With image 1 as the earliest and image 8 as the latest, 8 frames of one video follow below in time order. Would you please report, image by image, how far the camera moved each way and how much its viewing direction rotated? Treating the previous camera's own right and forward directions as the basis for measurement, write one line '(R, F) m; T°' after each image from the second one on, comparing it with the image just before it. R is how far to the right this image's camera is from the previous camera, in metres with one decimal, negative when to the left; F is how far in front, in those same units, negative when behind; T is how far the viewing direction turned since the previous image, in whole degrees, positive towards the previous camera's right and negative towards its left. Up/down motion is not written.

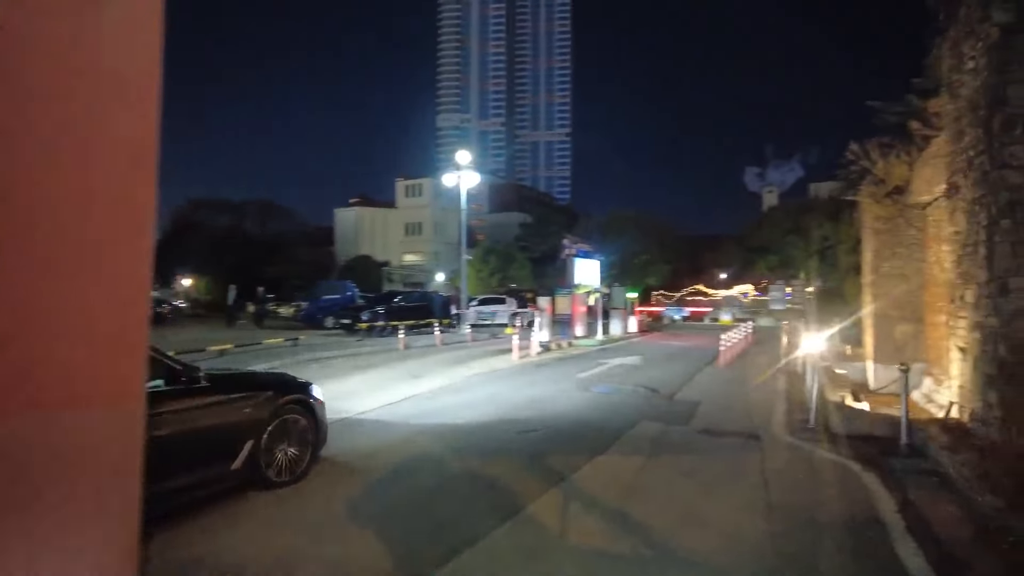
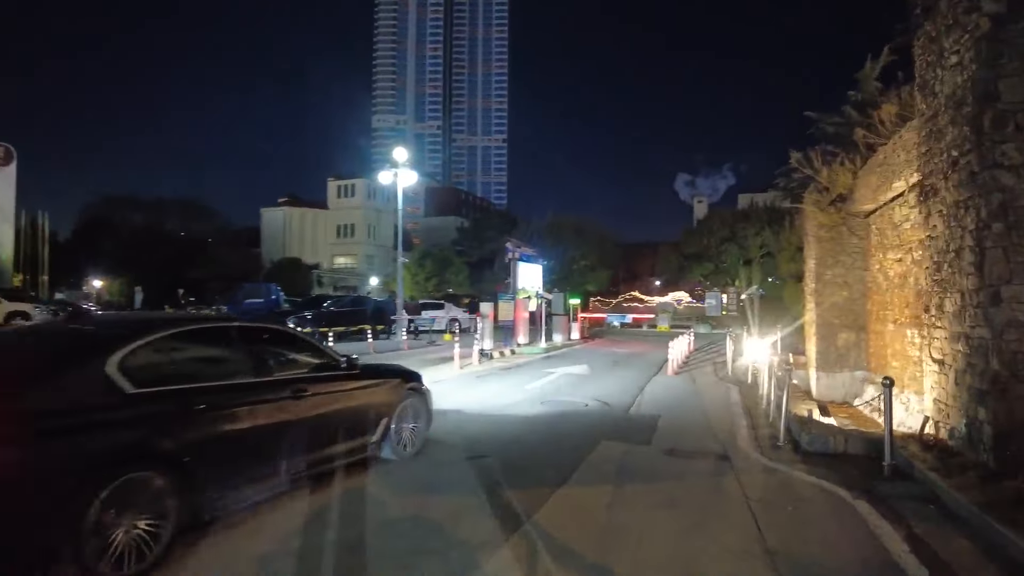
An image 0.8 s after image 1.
(-0.1, +0.9) m; +5°
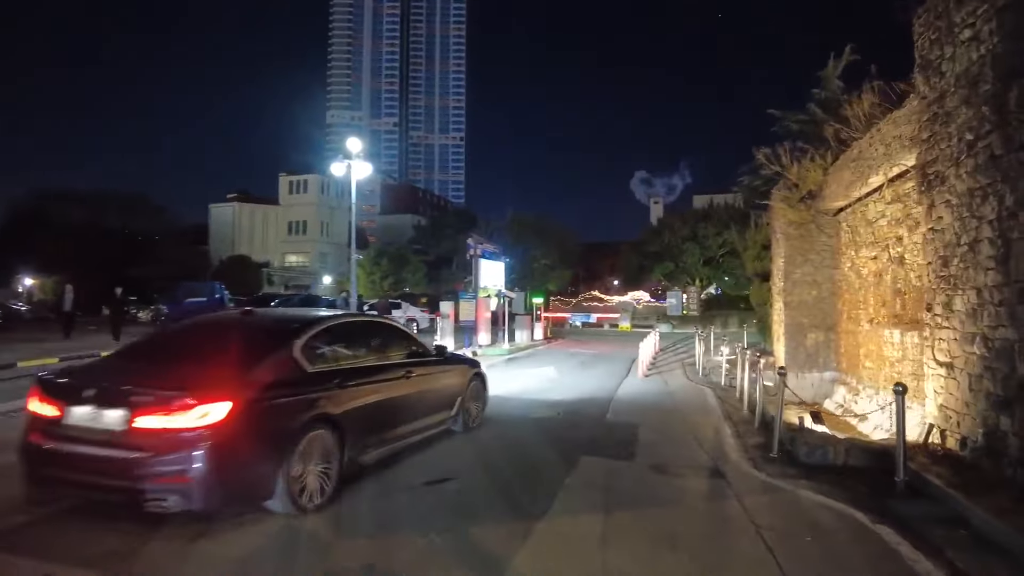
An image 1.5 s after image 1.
(-0.1, +0.9) m; +3°
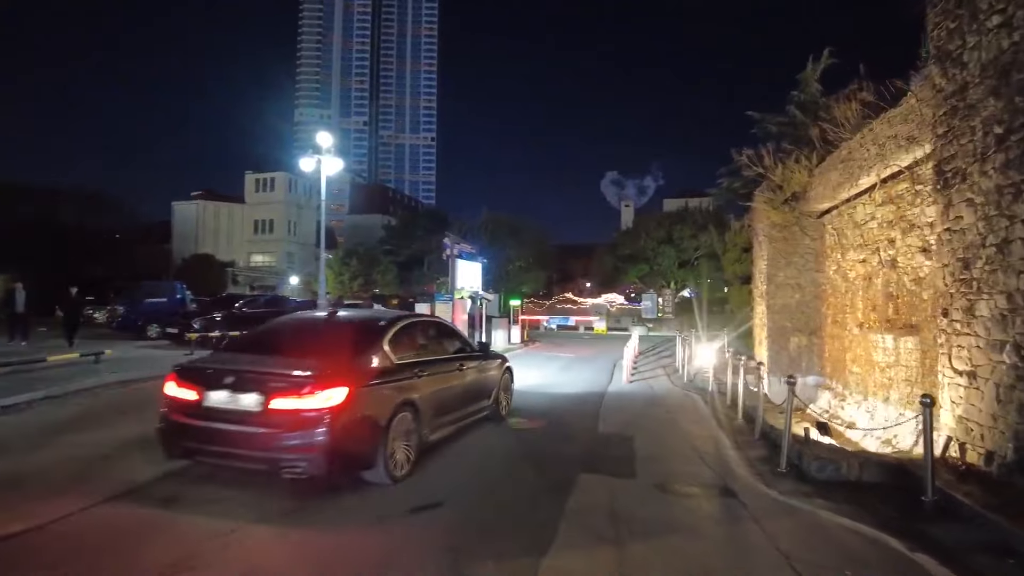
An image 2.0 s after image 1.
(-0.2, +0.6) m; +2°
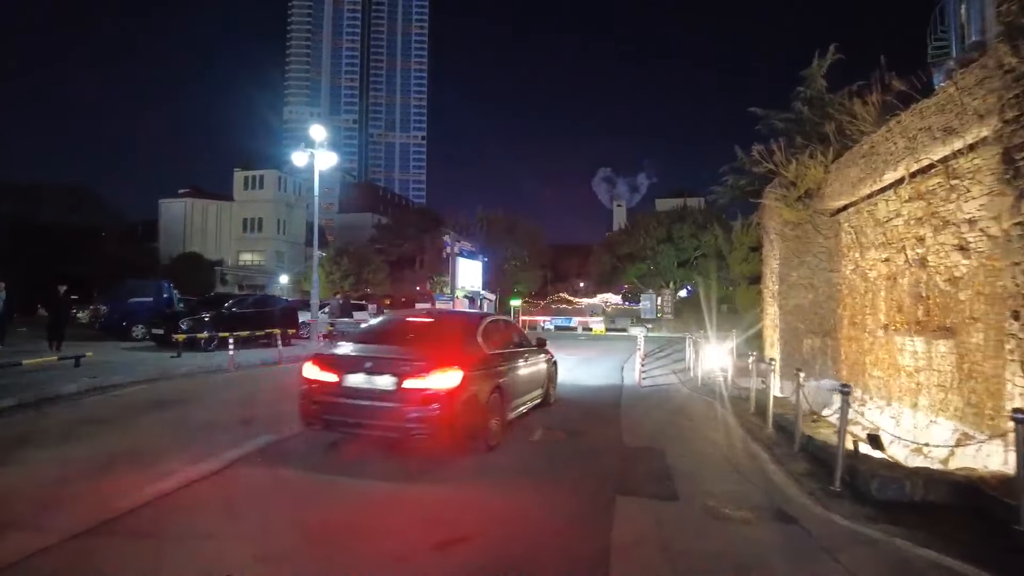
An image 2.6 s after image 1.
(-0.3, +0.8) m; +1°
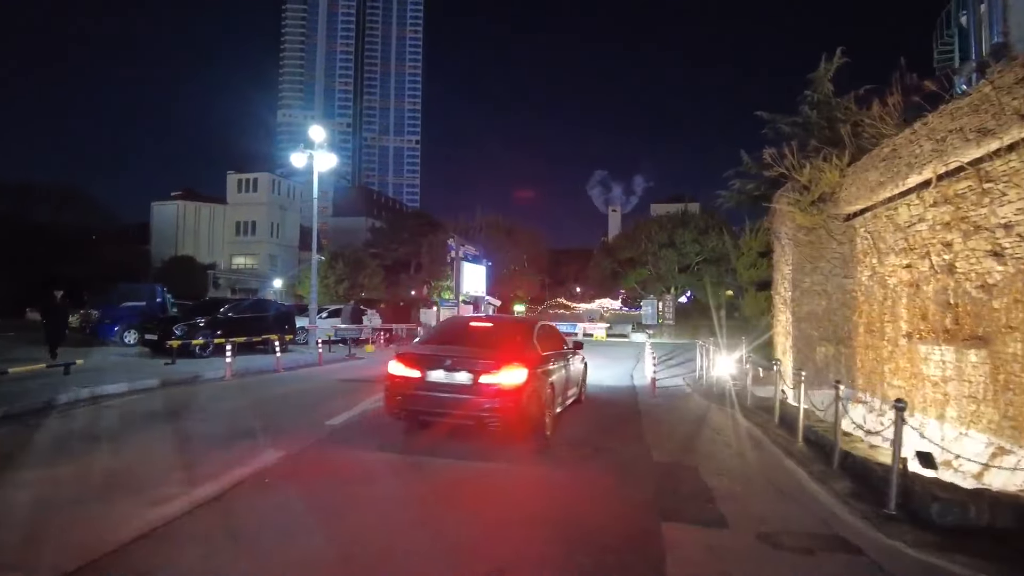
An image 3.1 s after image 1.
(-0.3, +0.5) m; +1°
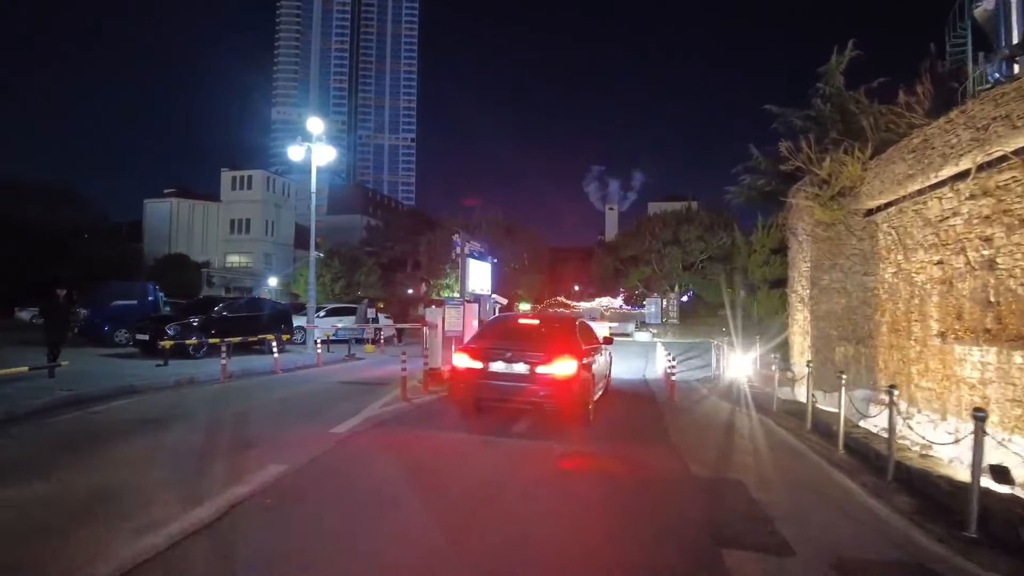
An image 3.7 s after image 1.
(-0.3, +0.7) m; 0°
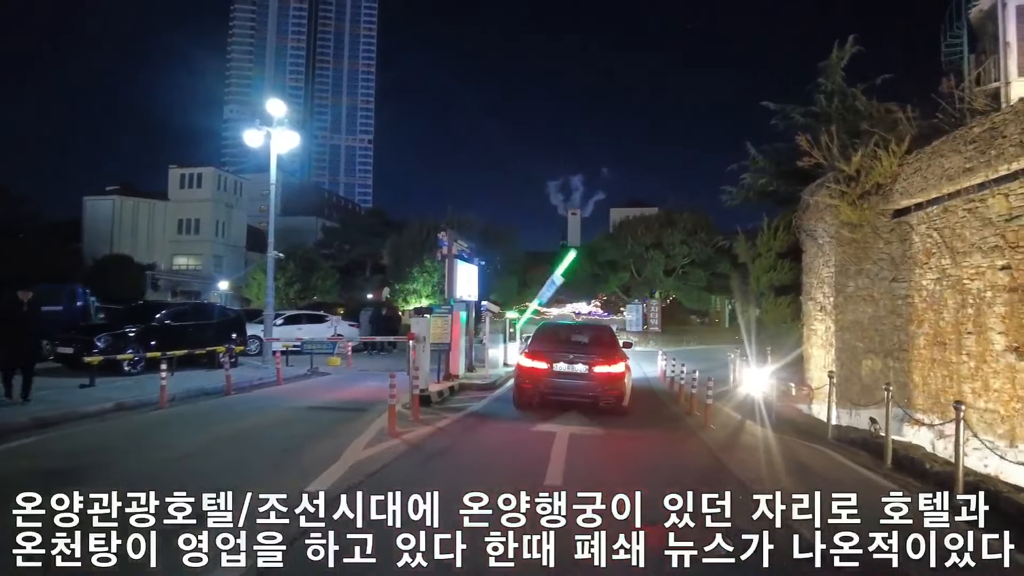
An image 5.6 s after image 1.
(-0.7, +2.1) m; +3°
